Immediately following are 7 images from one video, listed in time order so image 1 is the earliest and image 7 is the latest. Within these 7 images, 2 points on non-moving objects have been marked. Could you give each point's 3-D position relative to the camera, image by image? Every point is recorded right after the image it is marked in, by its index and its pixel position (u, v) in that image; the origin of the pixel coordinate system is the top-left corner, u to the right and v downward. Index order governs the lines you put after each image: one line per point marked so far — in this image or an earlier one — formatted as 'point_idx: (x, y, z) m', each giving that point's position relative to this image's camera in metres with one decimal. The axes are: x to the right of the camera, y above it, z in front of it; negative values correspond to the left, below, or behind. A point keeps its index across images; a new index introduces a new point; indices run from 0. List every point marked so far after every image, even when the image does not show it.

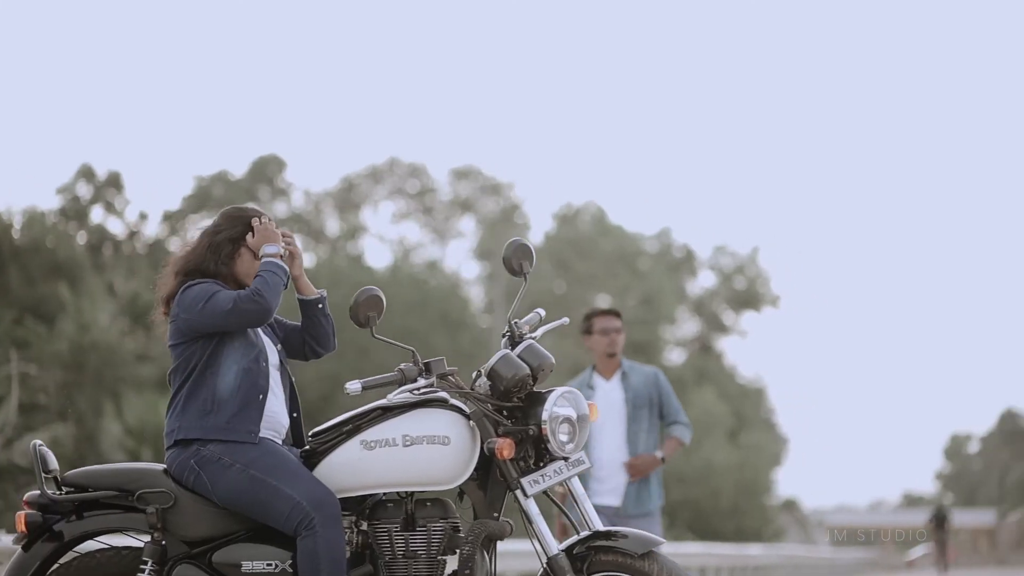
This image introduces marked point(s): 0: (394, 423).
0: (-0.4, -0.5, +4.5) m
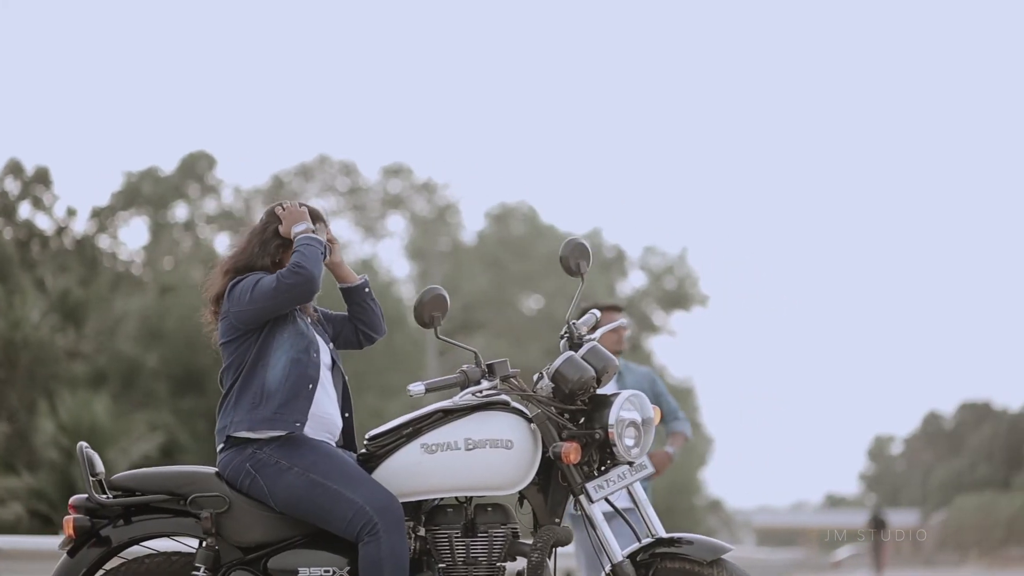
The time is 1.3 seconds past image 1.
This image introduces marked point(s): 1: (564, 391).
0: (-0.2, -0.5, +4.4) m
1: (+0.2, -0.4, +4.4) m
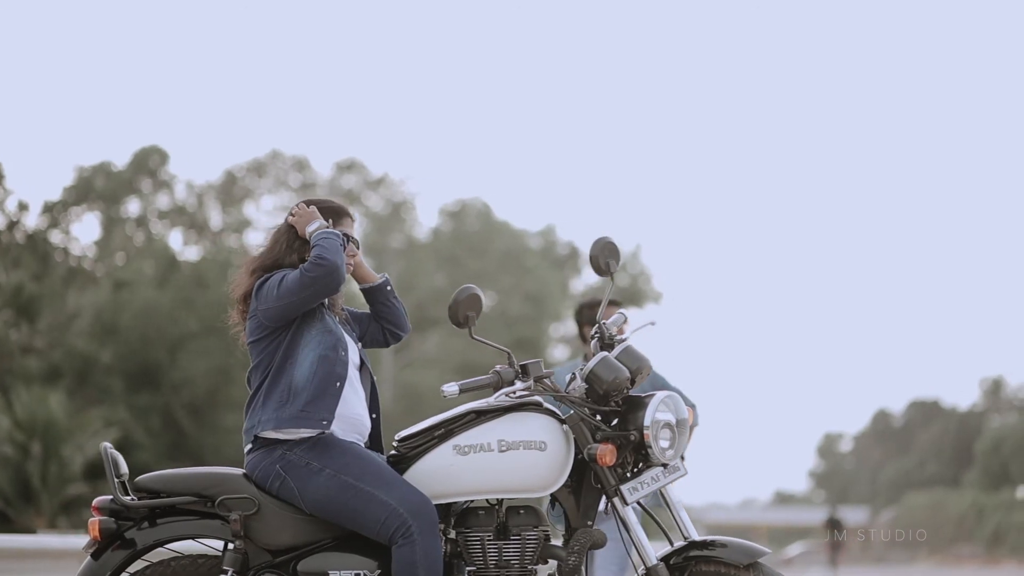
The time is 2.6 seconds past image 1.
0: (-0.1, -0.5, +4.3) m
1: (+0.3, -0.4, +4.3) m
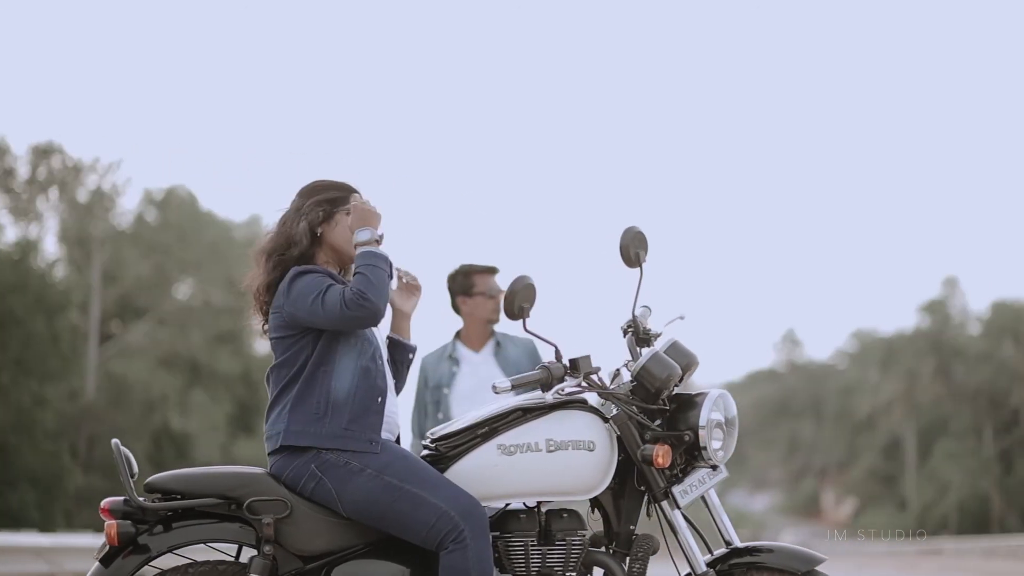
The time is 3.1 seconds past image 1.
0: (+0.1, -0.4, +4.1) m
1: (+0.5, -0.3, +4.1) m
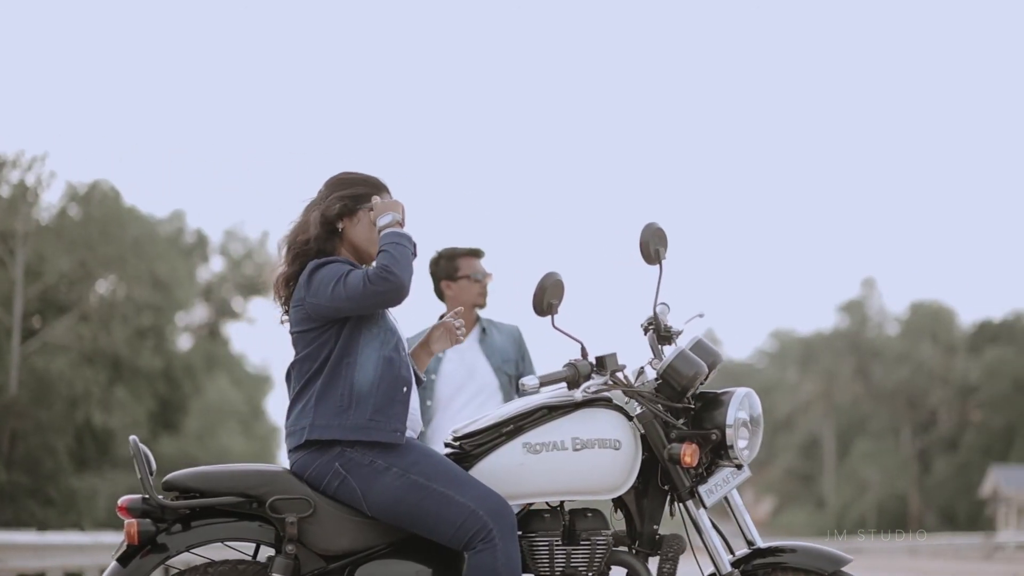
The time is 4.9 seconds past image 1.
0: (+0.2, -0.4, +4.0) m
1: (+0.5, -0.3, +4.1) m
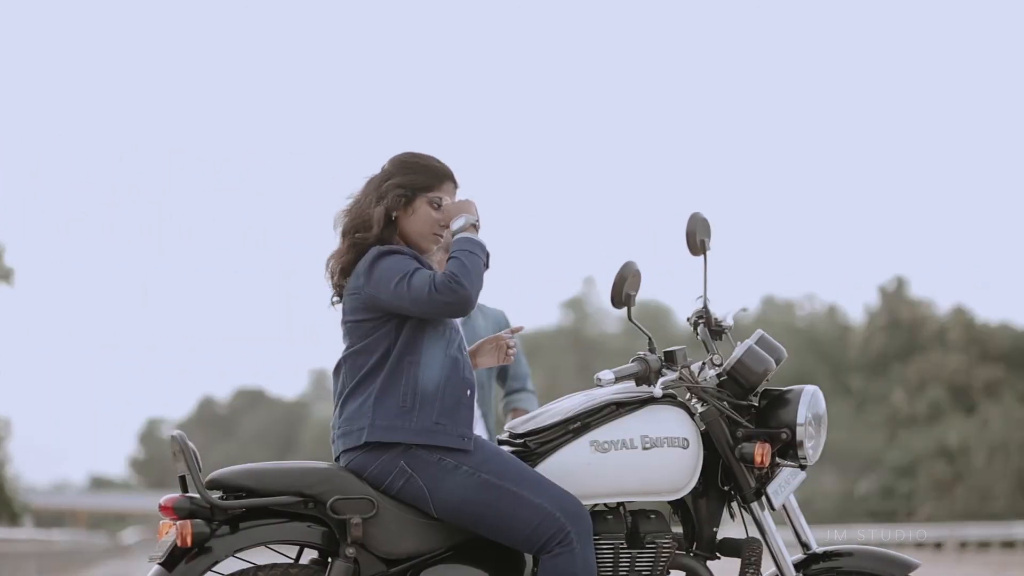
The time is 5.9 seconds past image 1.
0: (+0.4, -0.4, +3.8) m
1: (+0.7, -0.3, +3.9) m
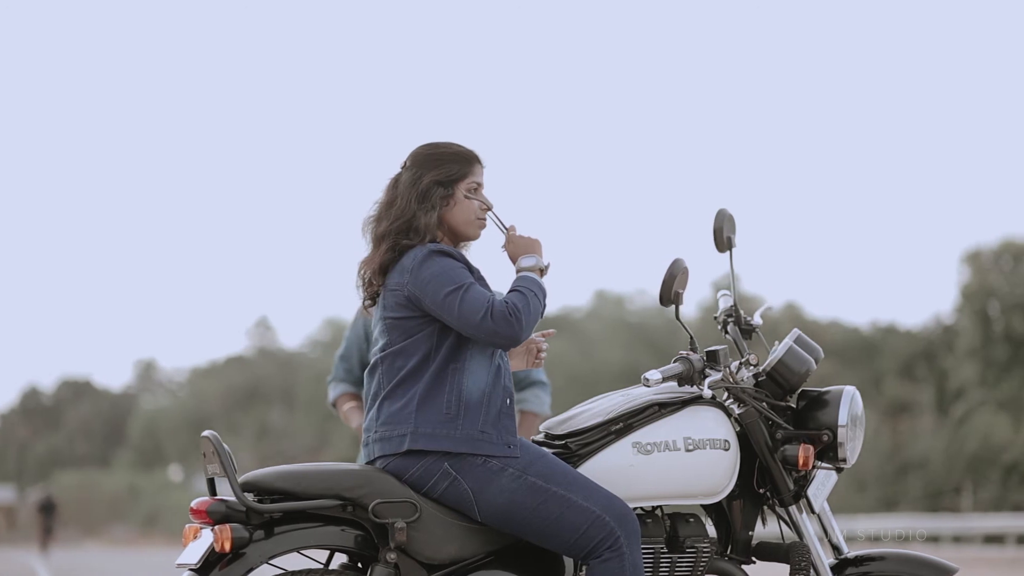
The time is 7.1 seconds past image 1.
0: (+0.5, -0.4, +3.8) m
1: (+0.8, -0.3, +3.9) m
